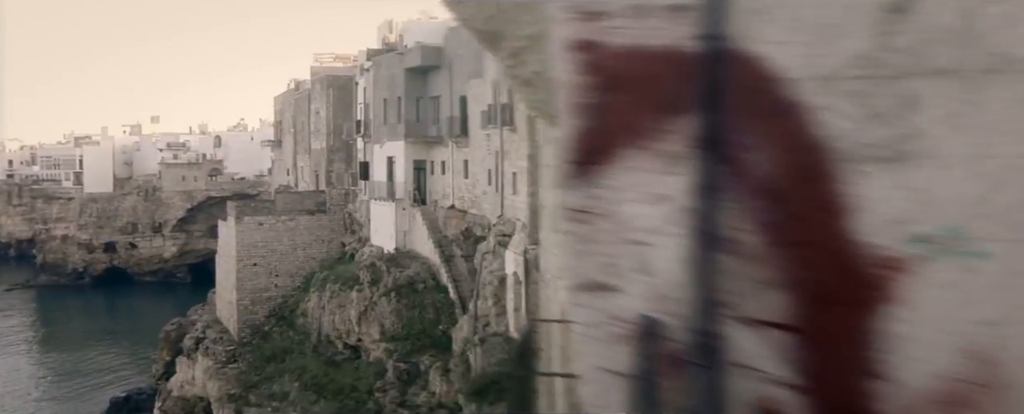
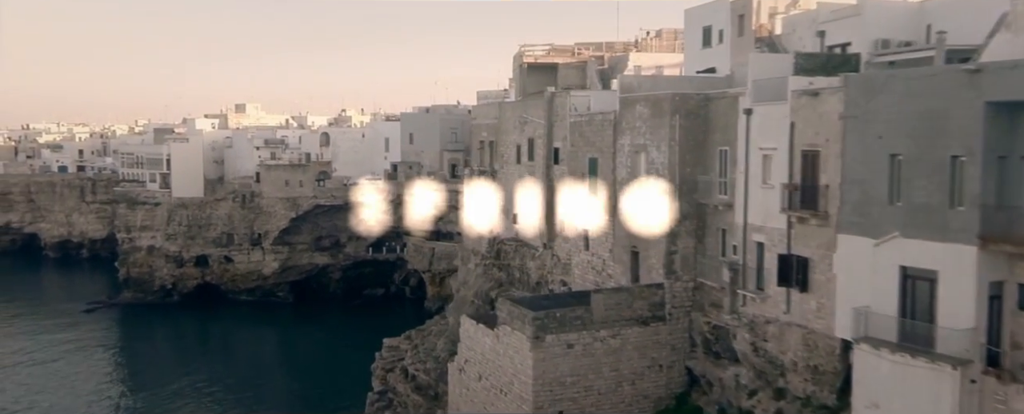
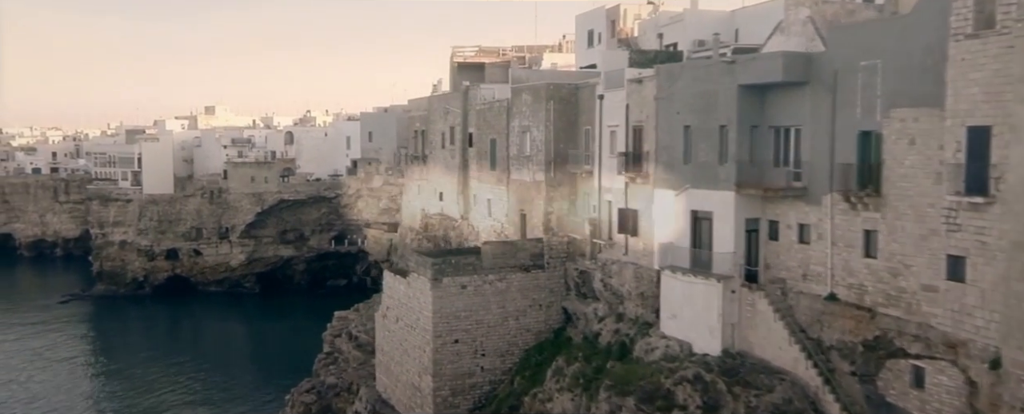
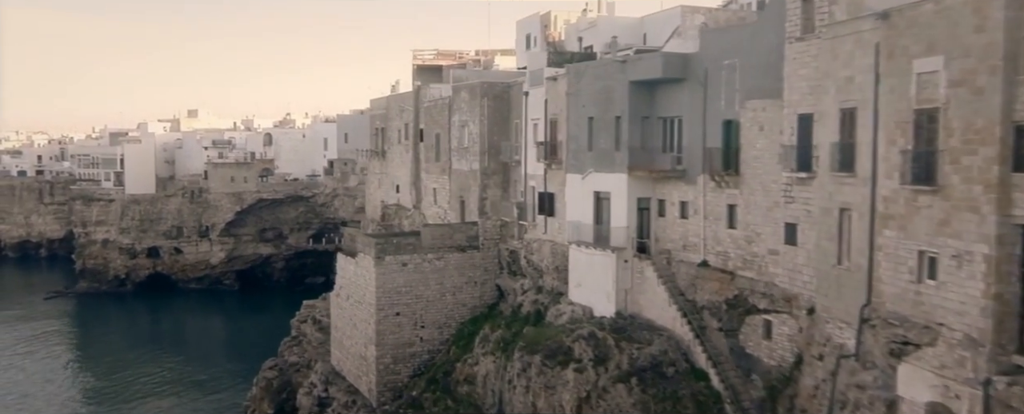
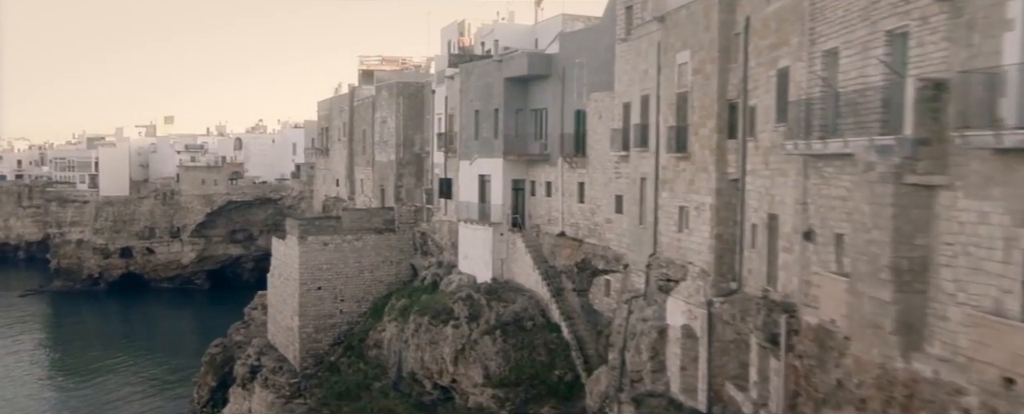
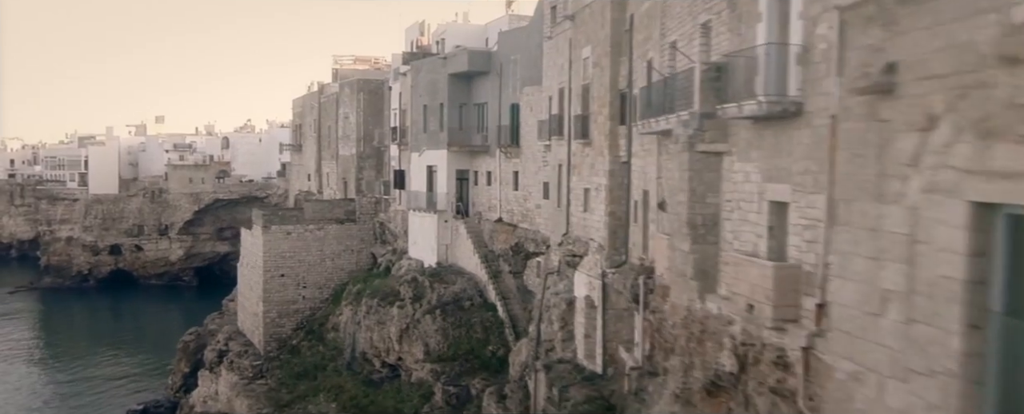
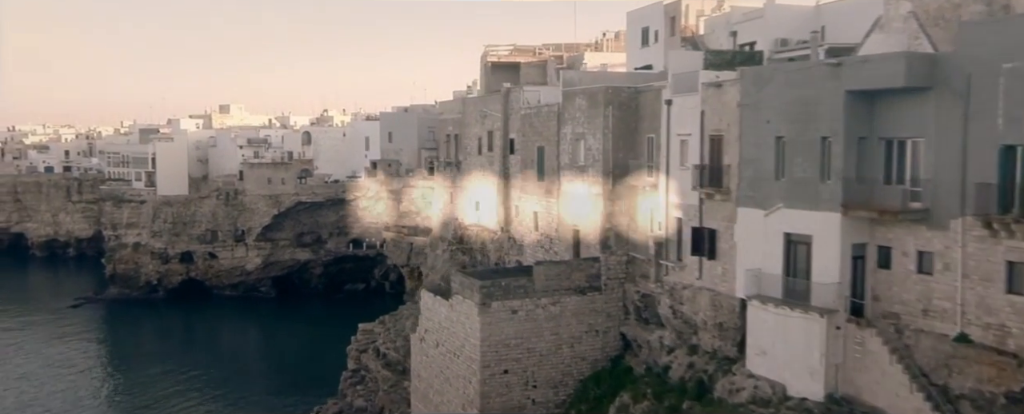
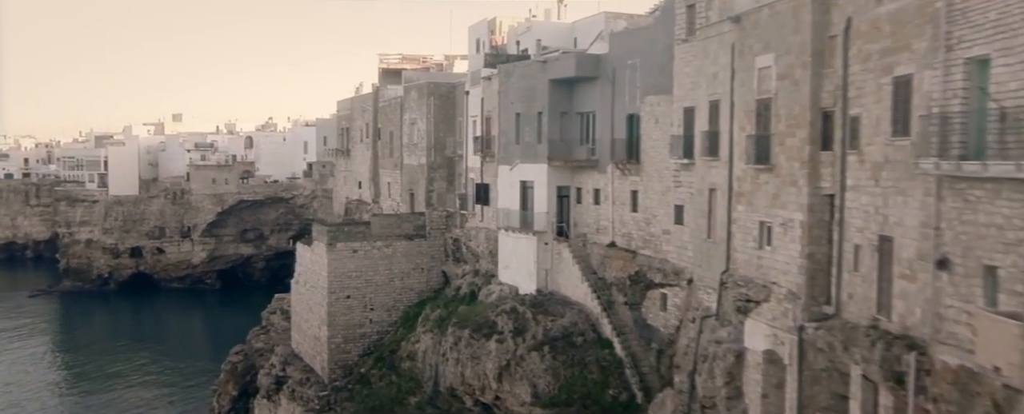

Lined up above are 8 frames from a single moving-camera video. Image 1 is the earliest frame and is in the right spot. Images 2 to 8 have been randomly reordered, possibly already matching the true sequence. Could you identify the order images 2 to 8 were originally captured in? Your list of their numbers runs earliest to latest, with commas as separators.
6, 5, 8, 4, 3, 7, 2
